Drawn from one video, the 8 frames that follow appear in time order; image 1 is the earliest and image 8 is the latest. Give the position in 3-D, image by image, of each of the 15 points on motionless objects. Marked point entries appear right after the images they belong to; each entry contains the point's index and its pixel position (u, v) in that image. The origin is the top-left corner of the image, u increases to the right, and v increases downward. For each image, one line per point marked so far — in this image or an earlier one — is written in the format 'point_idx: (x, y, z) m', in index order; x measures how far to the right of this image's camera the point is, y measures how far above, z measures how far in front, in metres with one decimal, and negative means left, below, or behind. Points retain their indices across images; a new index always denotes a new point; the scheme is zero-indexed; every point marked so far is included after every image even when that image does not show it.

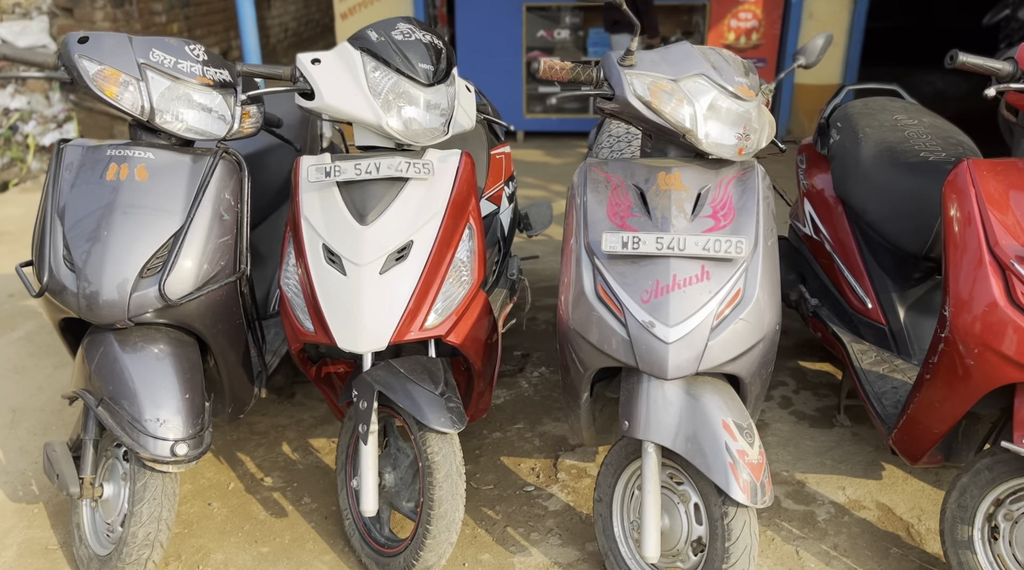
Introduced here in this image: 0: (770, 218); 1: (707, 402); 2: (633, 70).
0: (+0.7, +0.2, +2.1) m
1: (+0.5, -0.3, +2.0) m
2: (+0.3, +0.5, +2.0) m
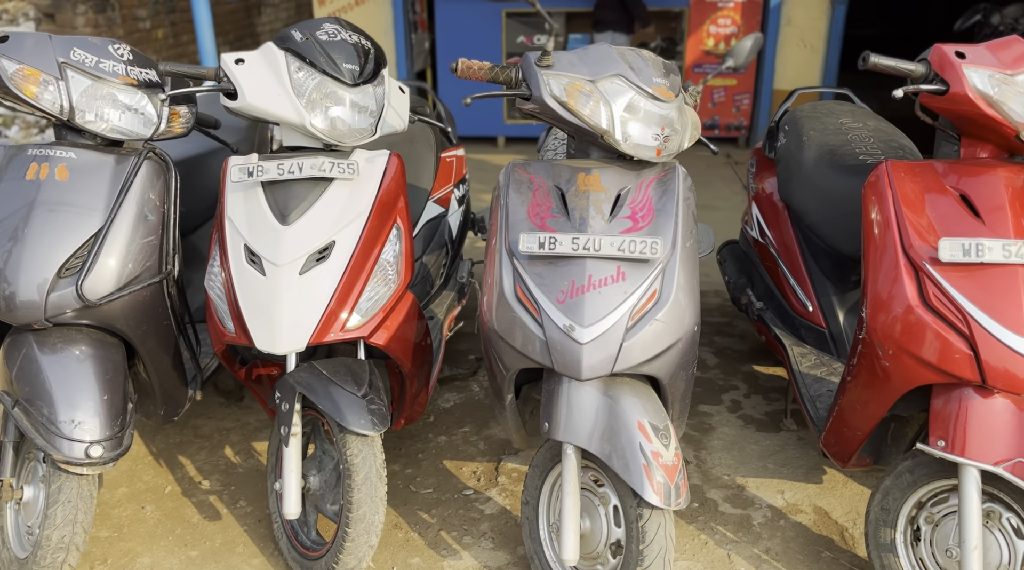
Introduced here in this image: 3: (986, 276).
0: (+0.4, +0.2, +2.1) m
1: (+0.3, -0.3, +2.0) m
2: (+0.1, +0.5, +2.0) m
3: (+1.1, 0.0, +1.8) m
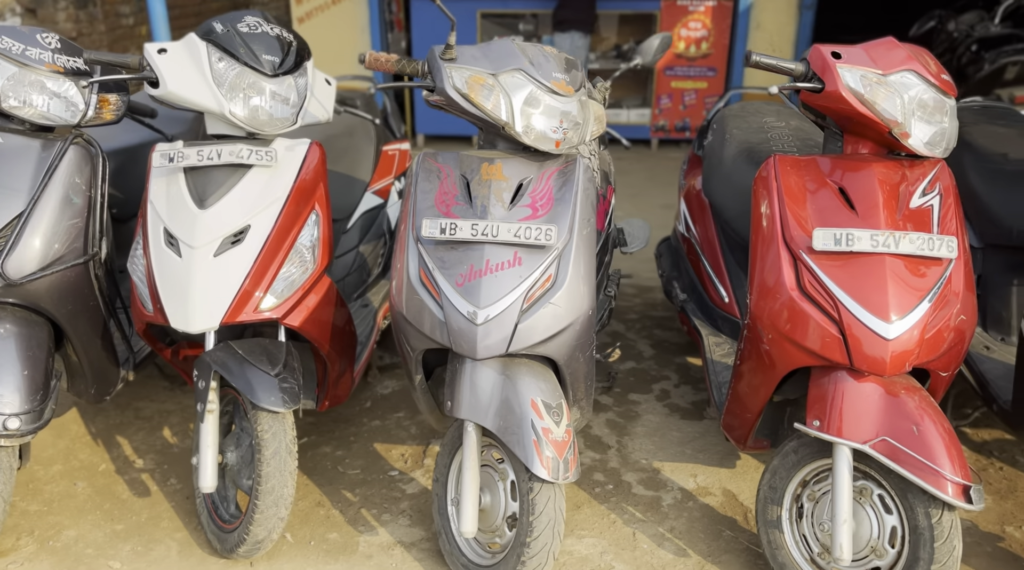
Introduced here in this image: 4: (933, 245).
0: (+0.2, +0.2, +2.2) m
1: (0.0, -0.2, +2.0) m
2: (-0.1, +0.6, +2.1) m
3: (+0.8, 0.0, +1.9) m
4: (+1.0, +0.1, +1.9) m
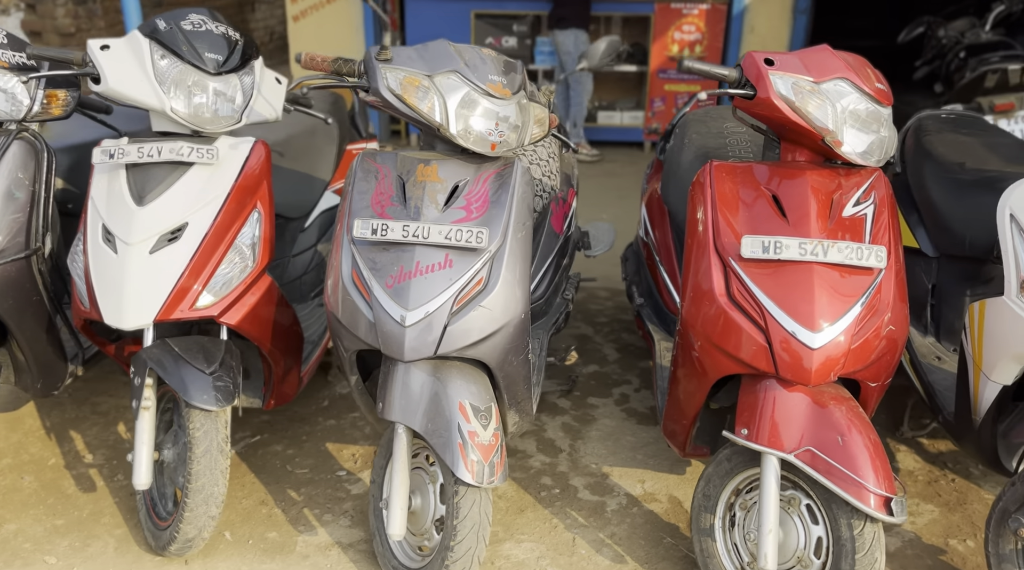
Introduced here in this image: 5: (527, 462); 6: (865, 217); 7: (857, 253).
0: (0.0, +0.2, +2.1) m
1: (-0.2, -0.2, +2.0) m
2: (-0.3, +0.6, +2.1) m
3: (+0.6, 0.0, +1.9) m
4: (+0.8, +0.1, +1.9) m
5: (+0.1, -0.6, +2.9) m
6: (+0.9, +0.2, +2.0) m
7: (+0.8, +0.1, +1.9) m
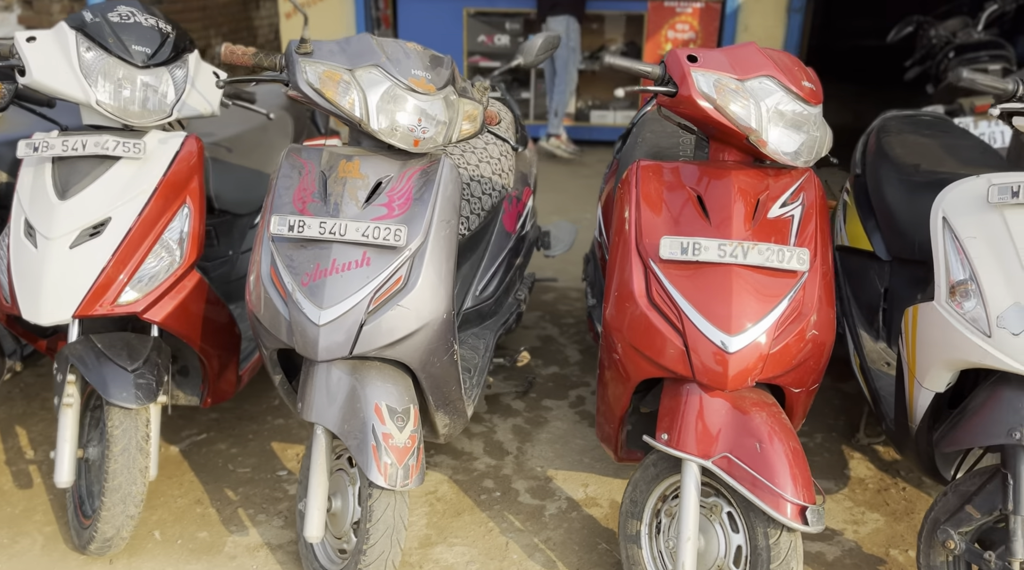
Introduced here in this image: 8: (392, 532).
0: (-0.2, +0.2, +2.1) m
1: (-0.4, -0.2, +2.0) m
2: (-0.5, +0.6, +2.0) m
3: (+0.4, 0.0, +1.9) m
4: (+0.6, +0.1, +1.9) m
5: (-0.1, -0.6, +2.9) m
6: (+0.7, +0.2, +2.0) m
7: (+0.6, +0.1, +1.9) m
8: (-0.3, -0.6, +2.0) m
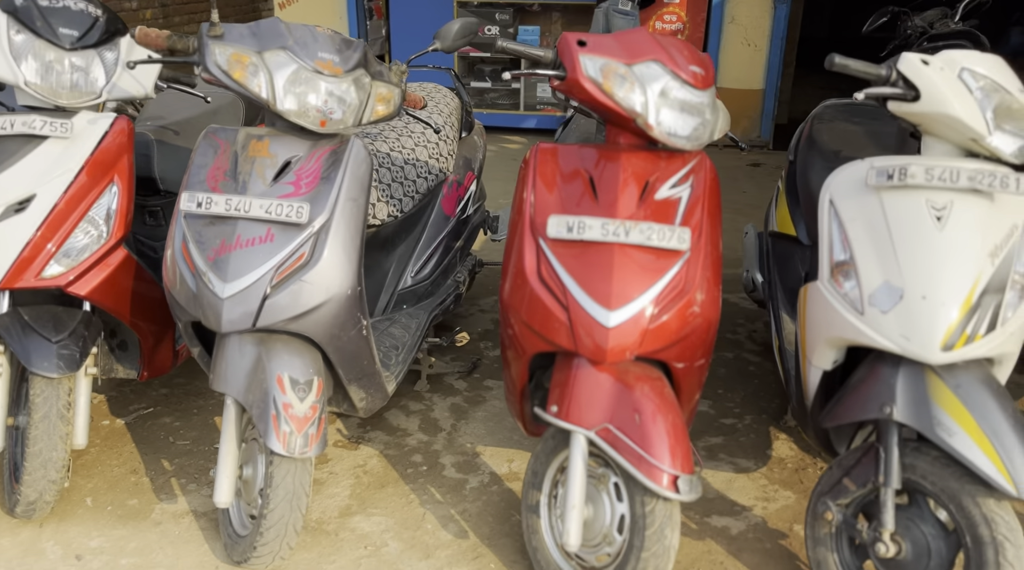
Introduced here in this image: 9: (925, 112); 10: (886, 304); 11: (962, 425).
0: (-0.4, +0.3, +2.2) m
1: (-0.6, -0.2, +2.1) m
2: (-0.8, +0.6, +2.1) m
3: (+0.2, +0.1, +1.9) m
4: (+0.4, +0.1, +1.9) m
5: (-0.4, -0.6, +2.9) m
6: (+0.4, +0.2, +2.0) m
7: (+0.3, +0.1, +1.9) m
8: (-0.5, -0.5, +2.0) m
9: (+0.9, +0.4, +1.9) m
10: (+0.8, 0.0, +1.8) m
11: (+1.0, -0.3, +1.8) m
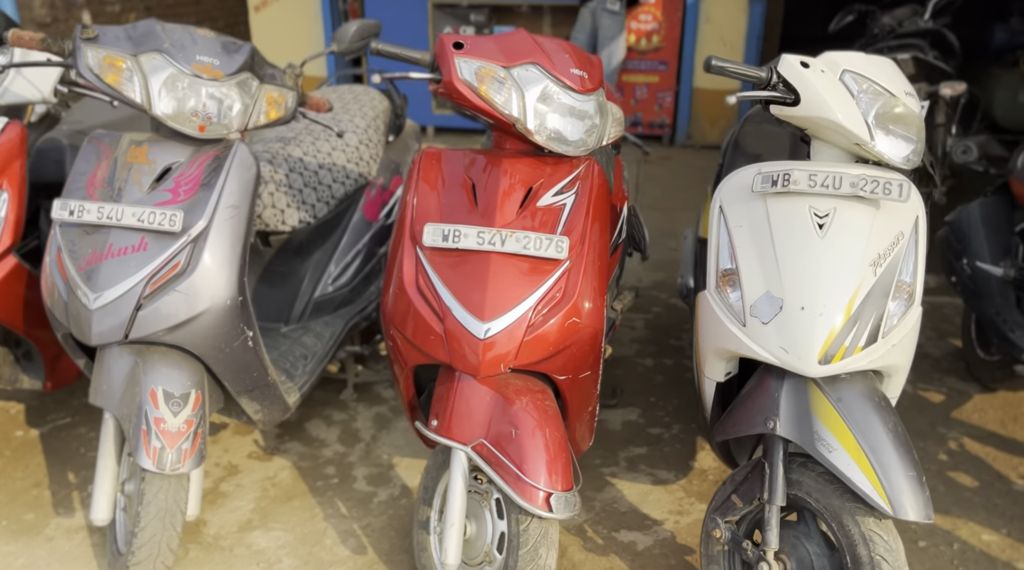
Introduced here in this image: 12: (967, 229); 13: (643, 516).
0: (-0.7, +0.2, +2.1) m
1: (-0.9, -0.2, +2.0) m
2: (-1.0, +0.6, +2.0) m
3: (-0.1, +0.1, +1.9) m
4: (+0.1, +0.1, +1.9) m
5: (-0.7, -0.6, +2.9) m
6: (+0.1, +0.2, +2.0) m
7: (+0.1, +0.1, +1.9) m
8: (-0.8, -0.6, +2.0) m
9: (+0.6, +0.4, +1.8) m
10: (+0.6, -0.1, +1.8) m
11: (+0.7, -0.3, +1.7) m
12: (+1.7, +0.2, +3.0) m
13: (+0.4, -0.7, +2.5) m
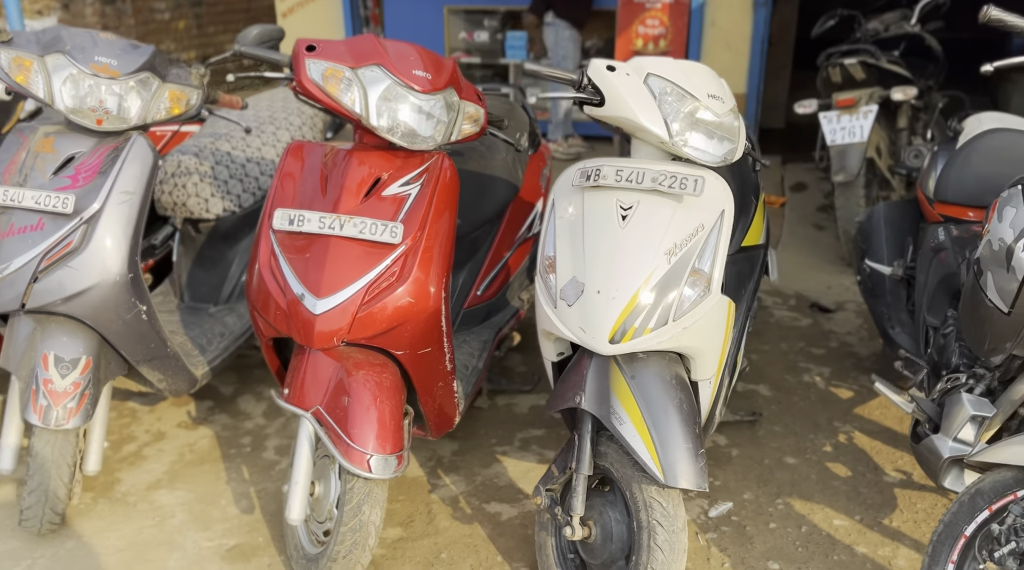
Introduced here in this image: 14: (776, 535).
0: (-1.1, +0.3, +2.4) m
1: (-1.3, -0.1, +2.3) m
2: (-1.4, +0.7, +2.3) m
3: (-0.5, +0.1, +2.1) m
4: (-0.3, +0.1, +2.0) m
5: (-1.0, -0.5, +3.1) m
6: (-0.3, +0.2, +2.1) m
7: (-0.3, +0.1, +2.0) m
8: (-1.2, -0.5, +2.2) m
9: (+0.2, +0.4, +1.9) m
10: (+0.1, 0.0, +1.9) m
11: (+0.3, -0.3, +1.8) m
12: (+1.4, +0.2, +3.1) m
13: (0.0, -0.7, +2.6) m
14: (+0.8, -0.7, +2.4) m
